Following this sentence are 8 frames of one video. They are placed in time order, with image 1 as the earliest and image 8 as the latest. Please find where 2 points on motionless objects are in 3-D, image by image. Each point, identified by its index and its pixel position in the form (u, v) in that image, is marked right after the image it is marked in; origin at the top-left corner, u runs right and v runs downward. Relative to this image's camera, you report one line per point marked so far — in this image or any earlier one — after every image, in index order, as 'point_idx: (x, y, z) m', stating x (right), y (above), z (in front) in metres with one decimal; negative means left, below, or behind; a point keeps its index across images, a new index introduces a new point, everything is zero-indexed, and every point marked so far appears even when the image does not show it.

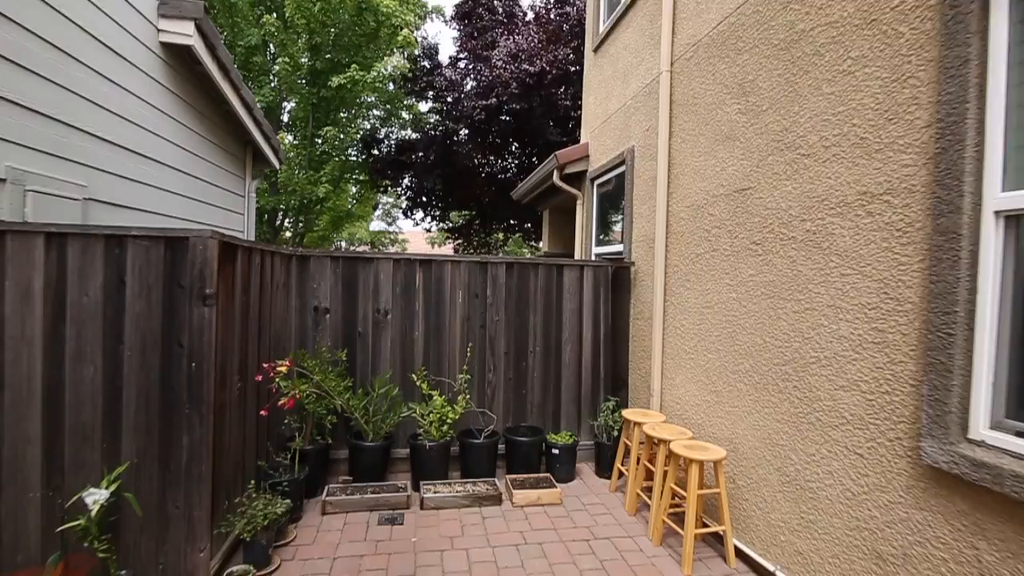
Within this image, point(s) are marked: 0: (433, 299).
0: (-0.7, -0.1, +4.3) m
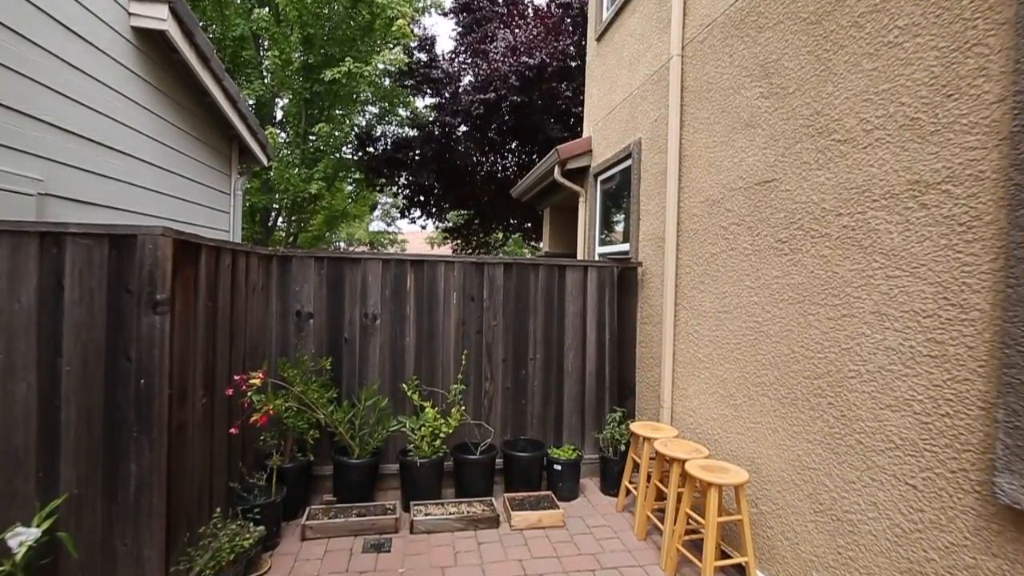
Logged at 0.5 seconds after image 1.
0: (-0.7, -0.1, +4.0) m
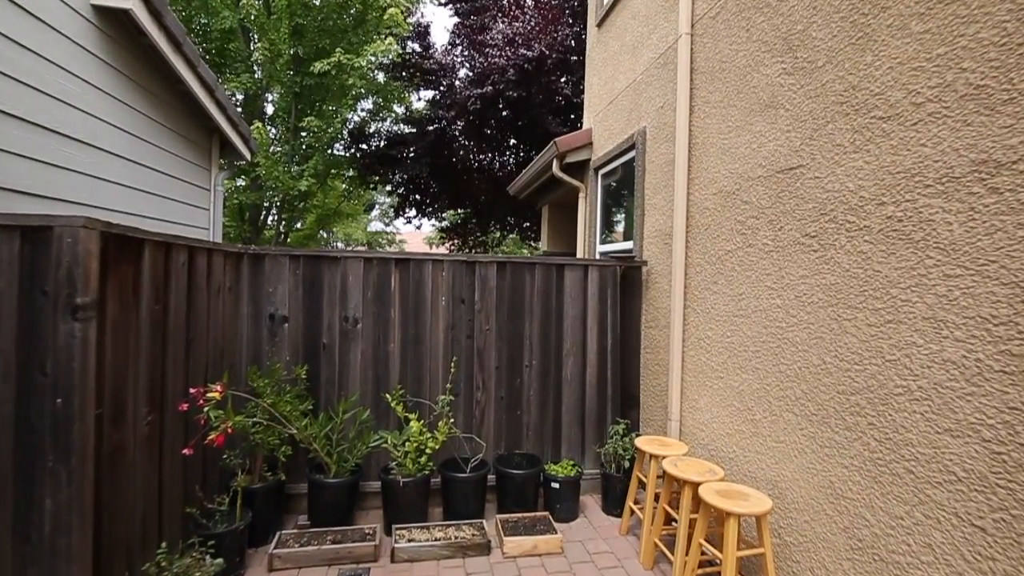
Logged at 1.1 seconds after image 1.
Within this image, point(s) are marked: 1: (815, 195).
0: (-0.8, -0.1, +3.7) m
1: (+1.4, +0.4, +2.3) m
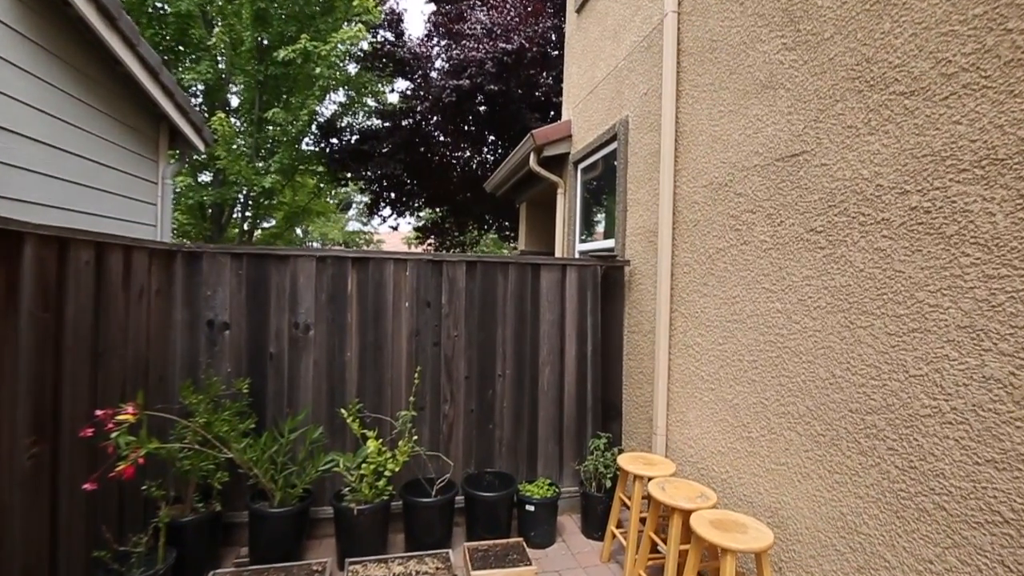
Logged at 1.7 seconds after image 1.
0: (-1.0, -0.1, +3.3) m
1: (+1.3, +0.4, +2.0) m
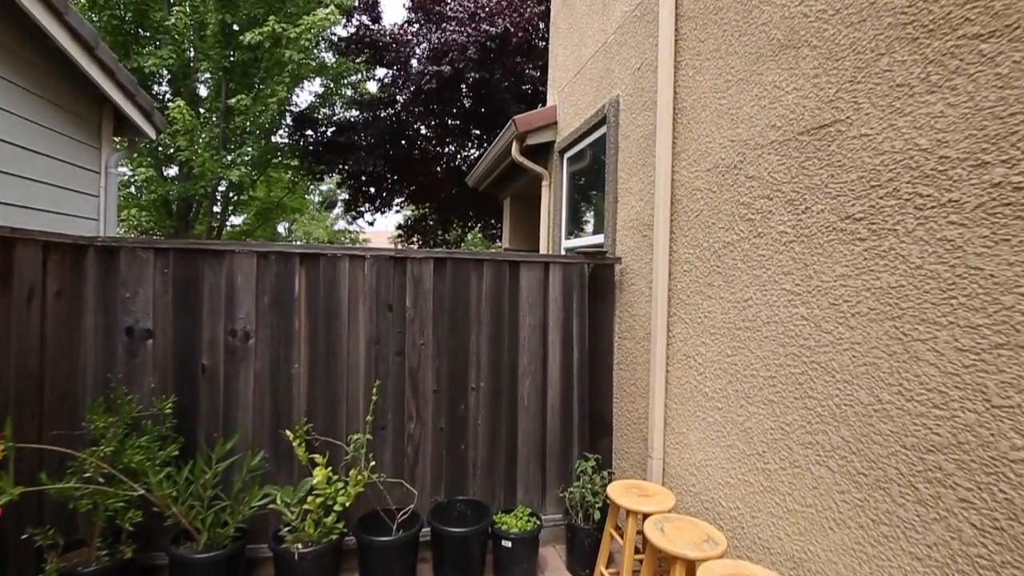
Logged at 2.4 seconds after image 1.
0: (-1.1, -0.1, +2.9) m
1: (+1.2, +0.4, +1.6) m
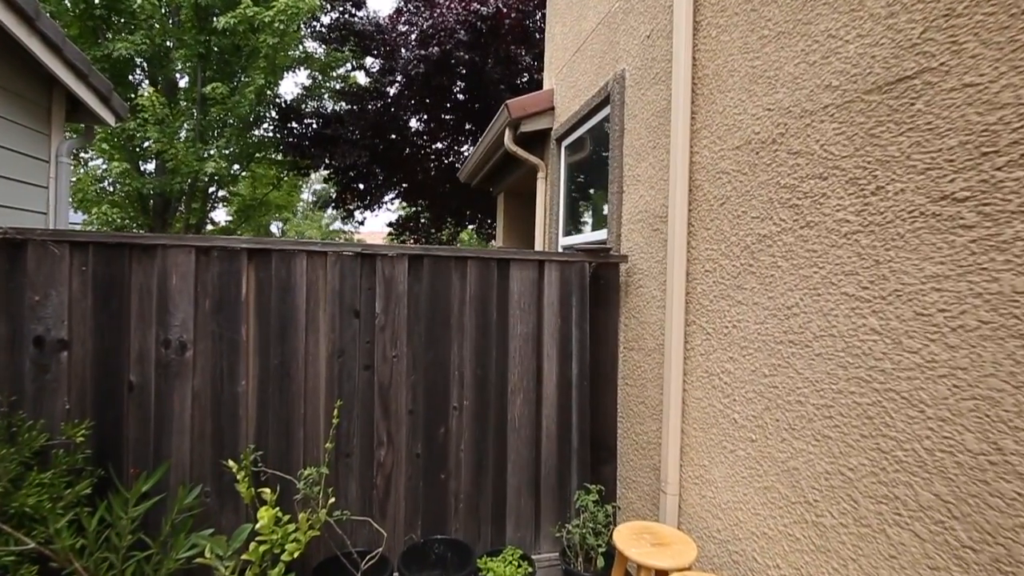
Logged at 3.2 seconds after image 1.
0: (-1.2, -0.2, +2.4) m
1: (+1.1, +0.4, +1.2) m
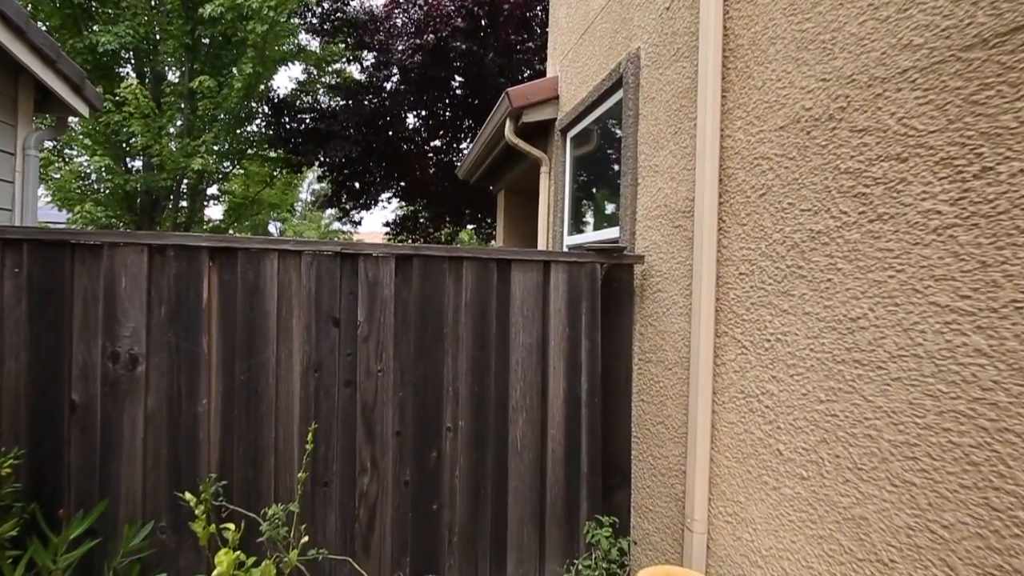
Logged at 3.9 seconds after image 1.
0: (-1.2, -0.2, +2.1) m
1: (+1.1, +0.4, +0.9) m
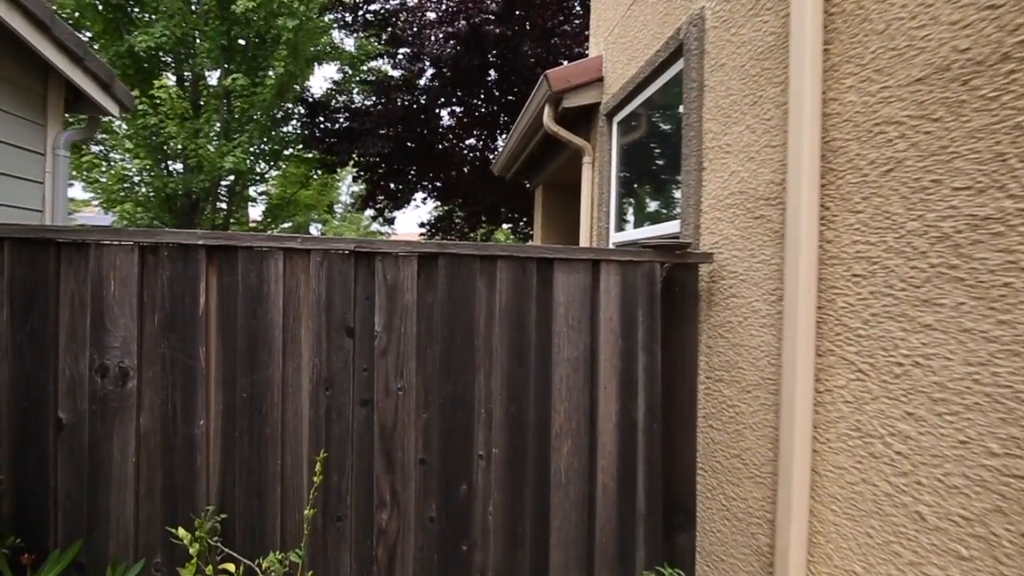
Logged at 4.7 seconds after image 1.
0: (-1.0, -0.2, +1.8) m
1: (+1.2, +0.4, +0.5) m
